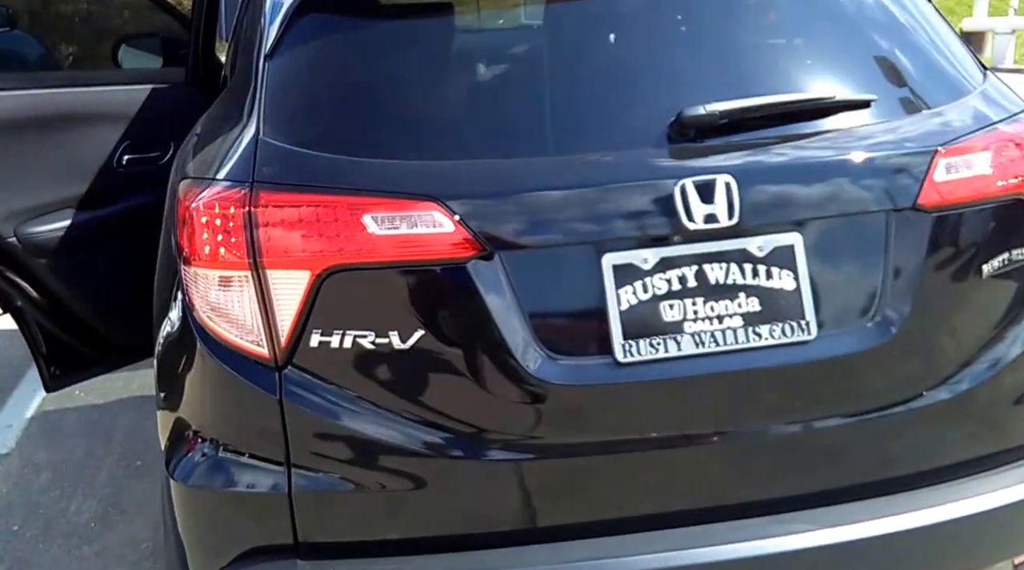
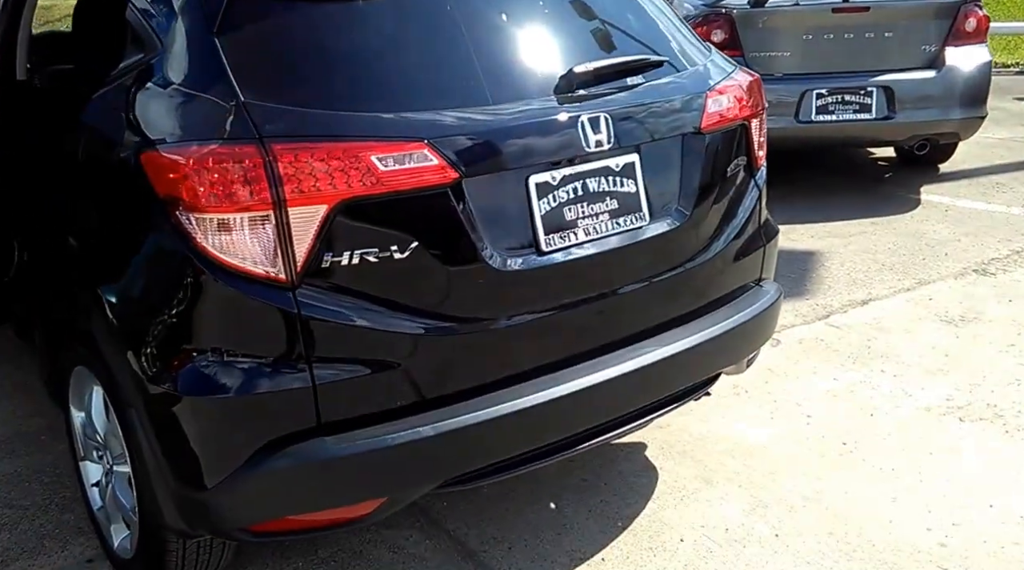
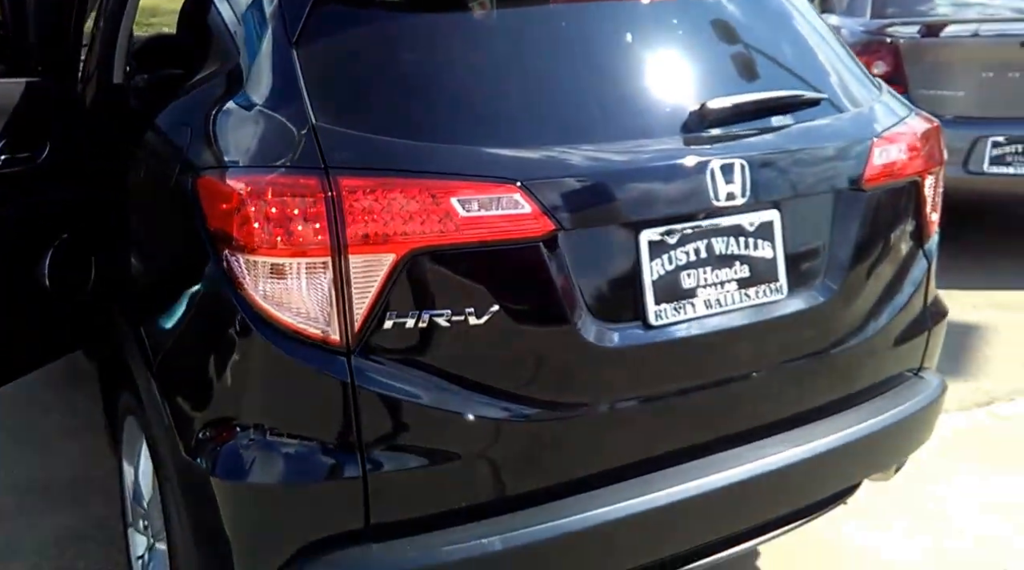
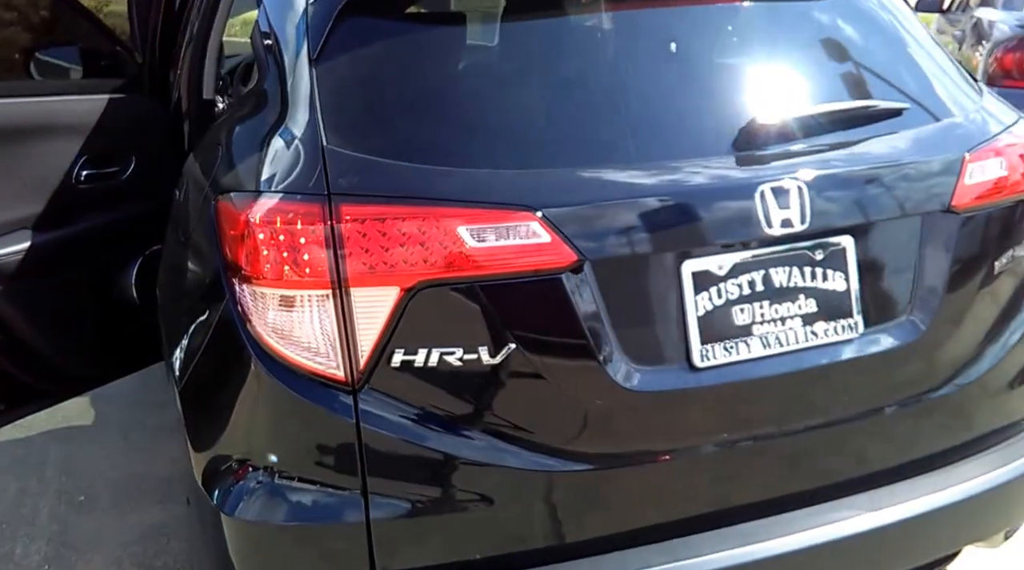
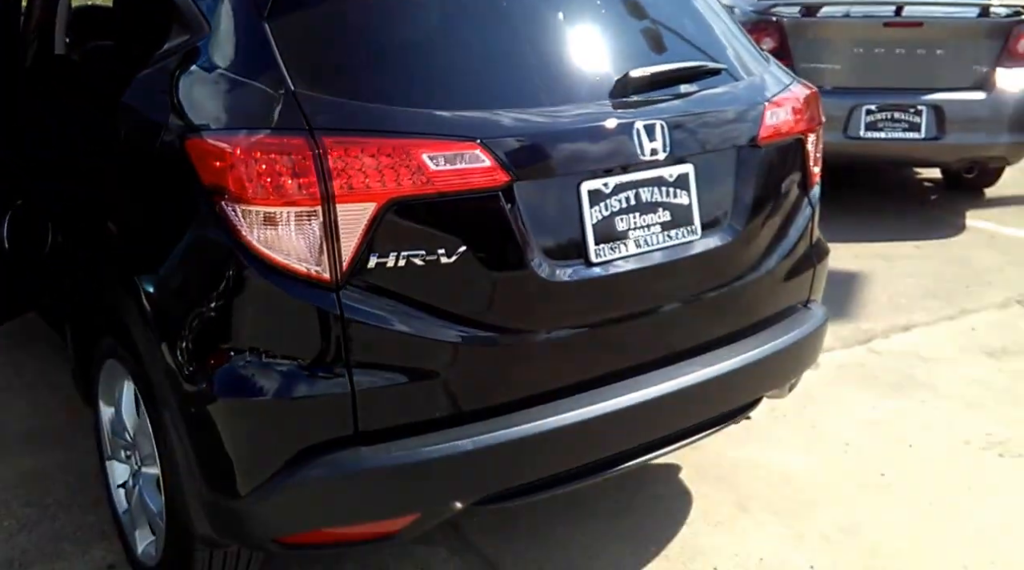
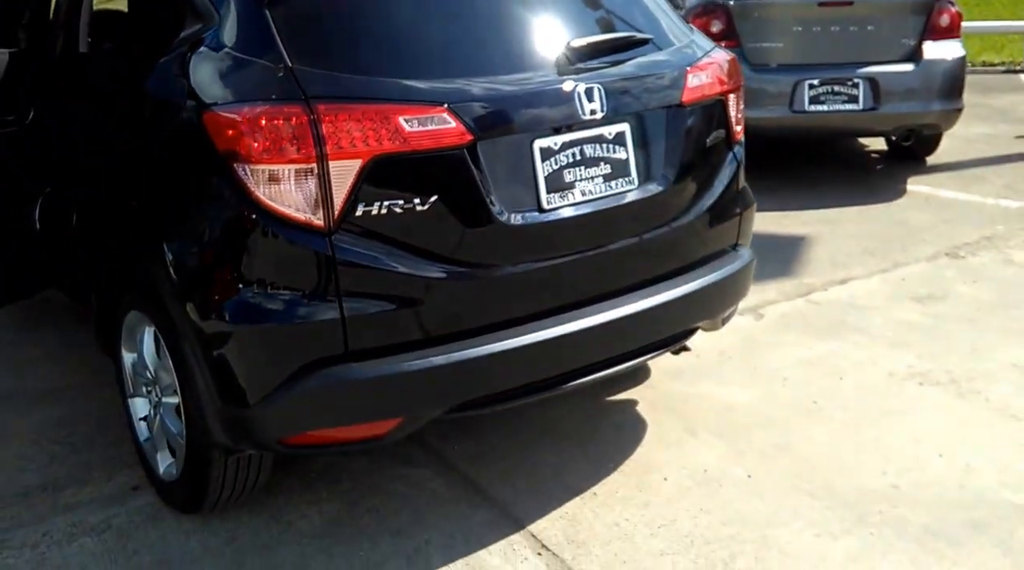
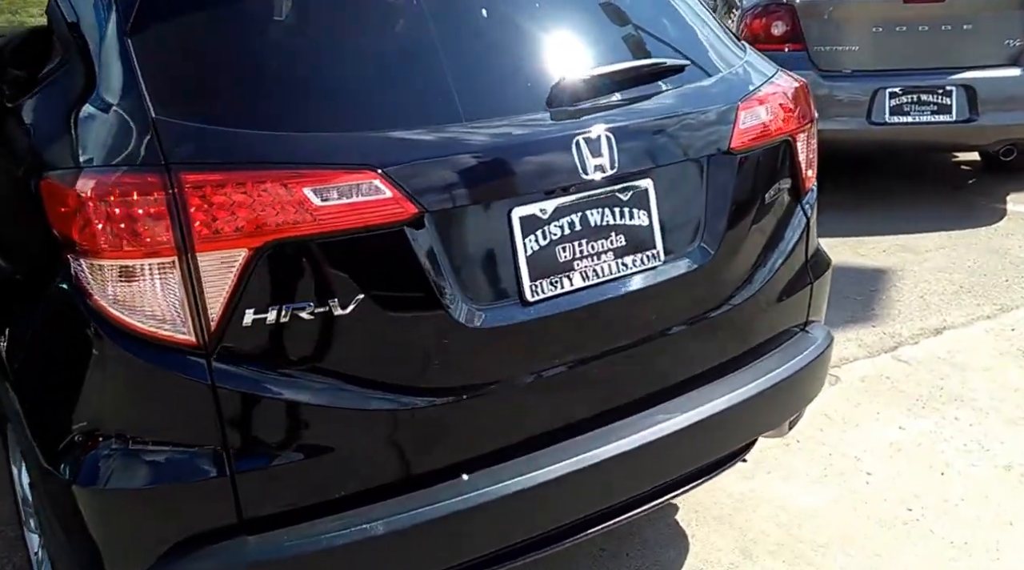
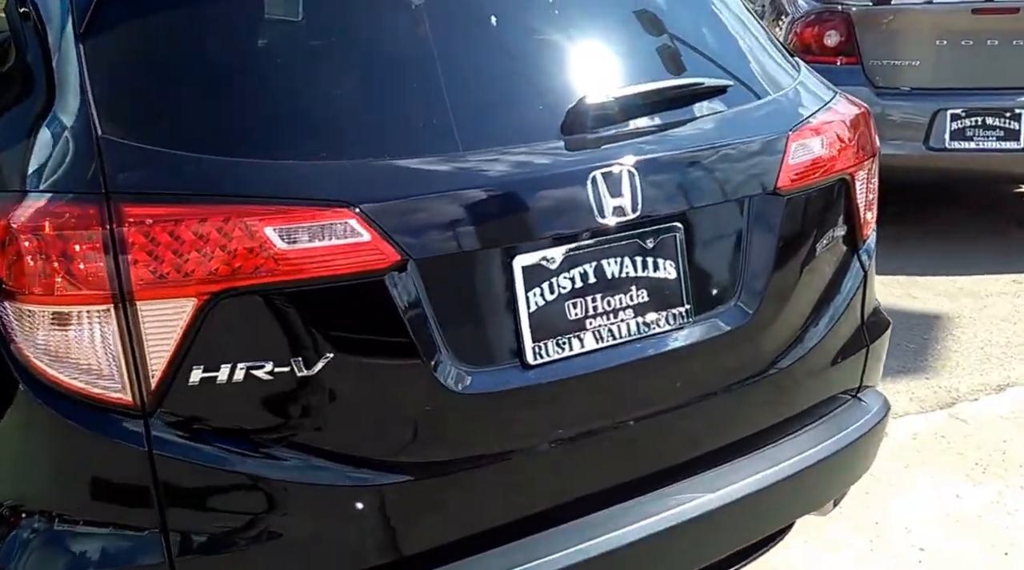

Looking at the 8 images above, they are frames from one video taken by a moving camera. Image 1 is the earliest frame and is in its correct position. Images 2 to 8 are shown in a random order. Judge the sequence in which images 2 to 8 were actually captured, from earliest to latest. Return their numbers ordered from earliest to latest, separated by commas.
4, 3, 5, 6, 2, 7, 8
